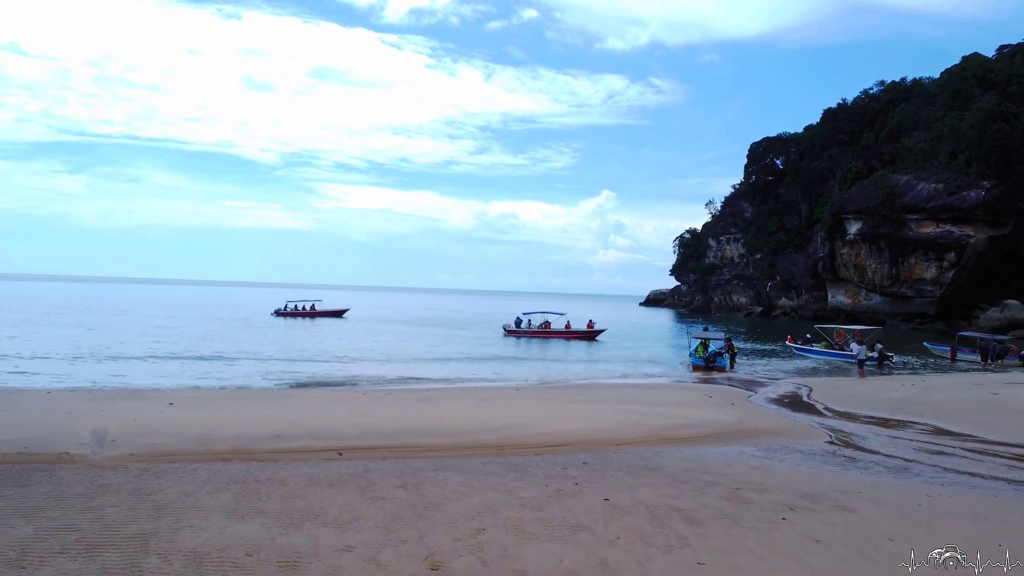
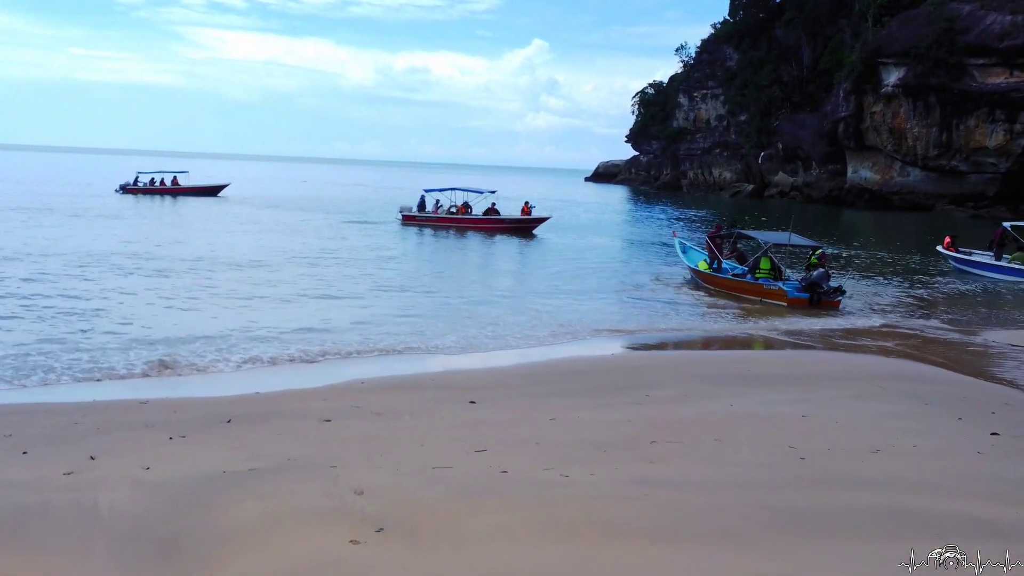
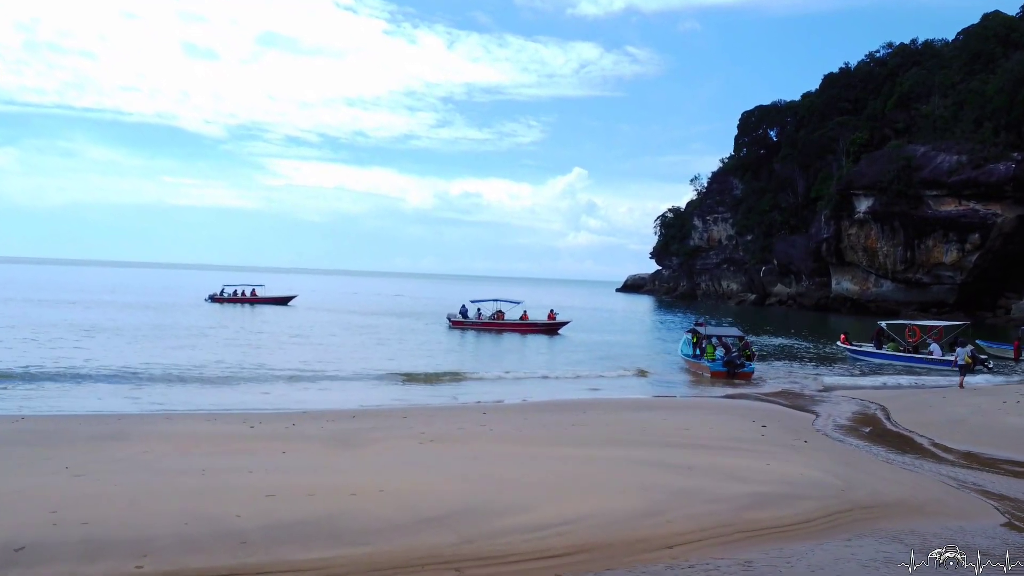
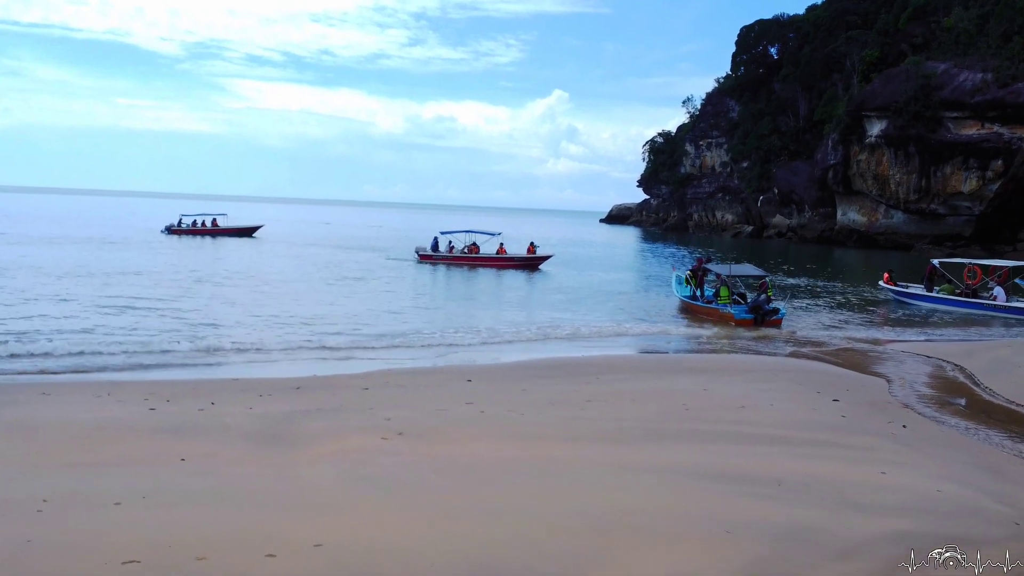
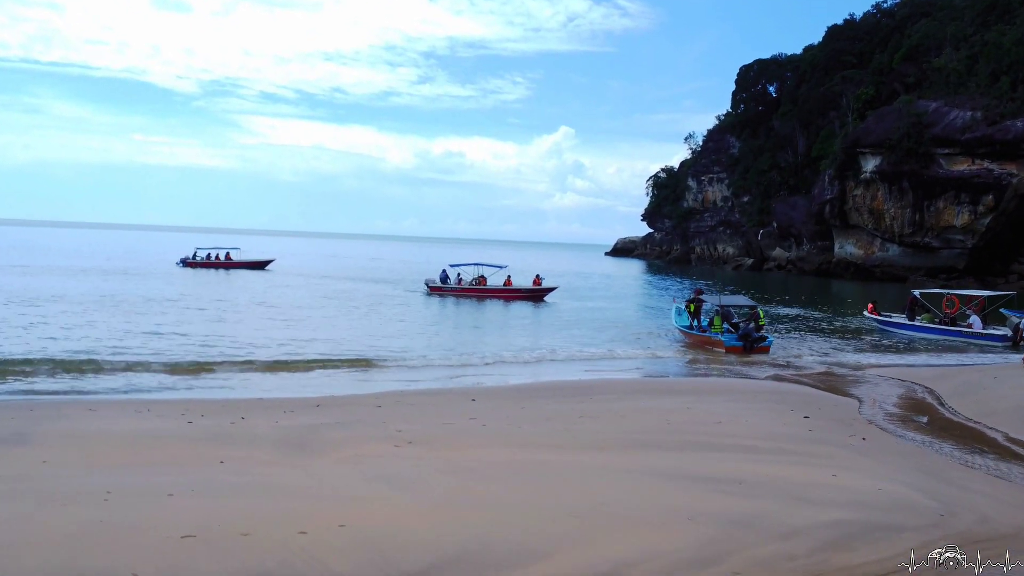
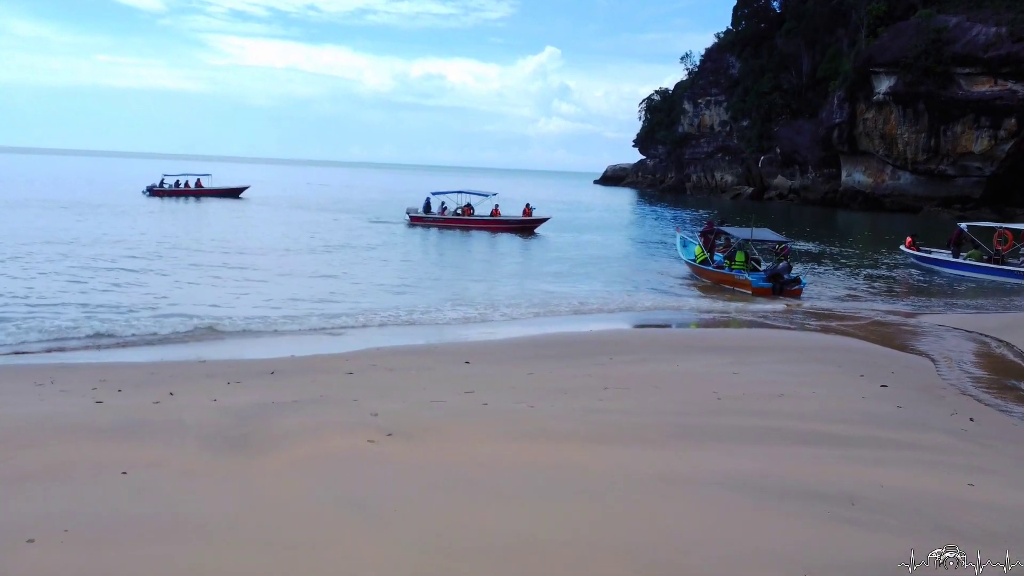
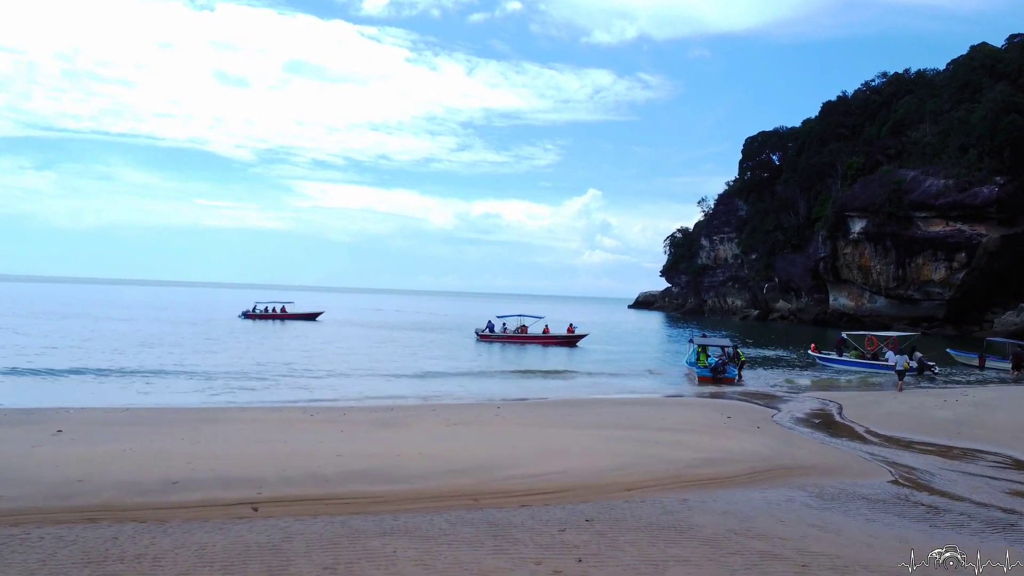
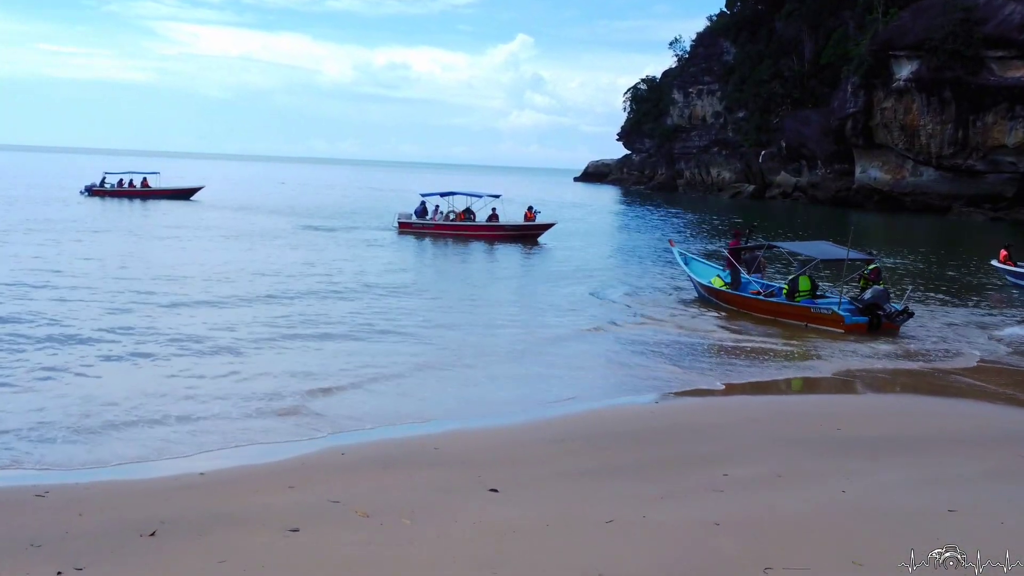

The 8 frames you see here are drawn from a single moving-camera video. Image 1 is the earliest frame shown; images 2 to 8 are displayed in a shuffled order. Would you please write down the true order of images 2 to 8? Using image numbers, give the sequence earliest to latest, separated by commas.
7, 3, 5, 4, 6, 2, 8
